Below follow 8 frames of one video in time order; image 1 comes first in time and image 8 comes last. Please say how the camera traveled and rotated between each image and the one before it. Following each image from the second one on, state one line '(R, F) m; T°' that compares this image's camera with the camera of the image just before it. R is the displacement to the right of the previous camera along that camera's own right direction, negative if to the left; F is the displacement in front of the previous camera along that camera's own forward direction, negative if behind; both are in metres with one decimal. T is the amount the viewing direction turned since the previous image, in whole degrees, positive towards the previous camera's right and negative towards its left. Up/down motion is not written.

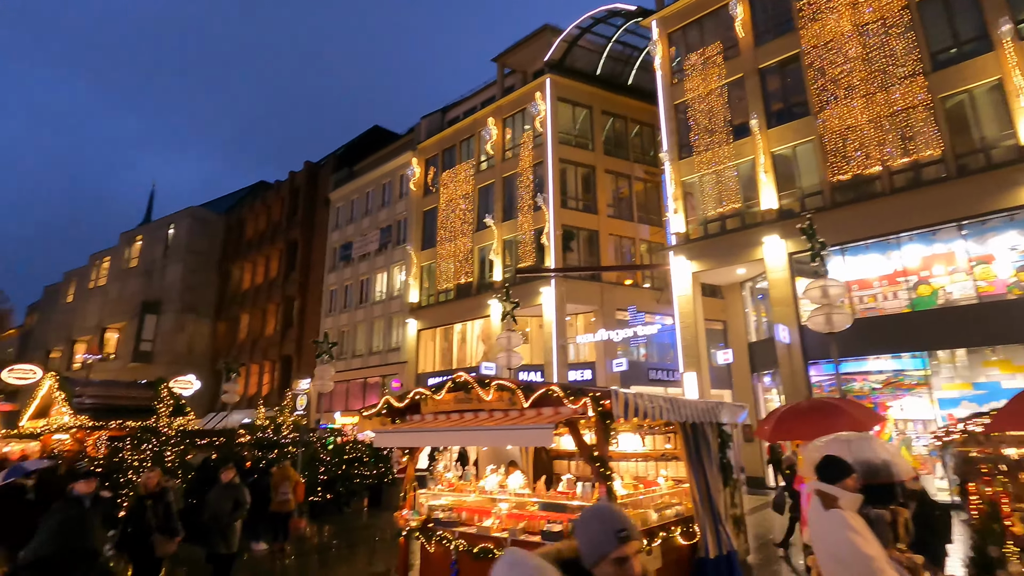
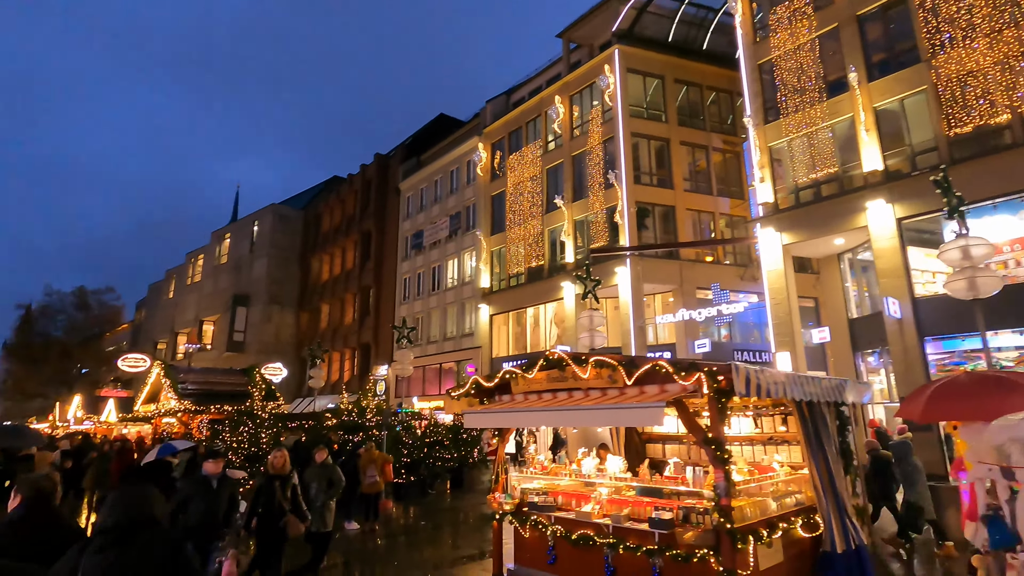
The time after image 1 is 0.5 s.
(-0.3, +0.4) m; -7°
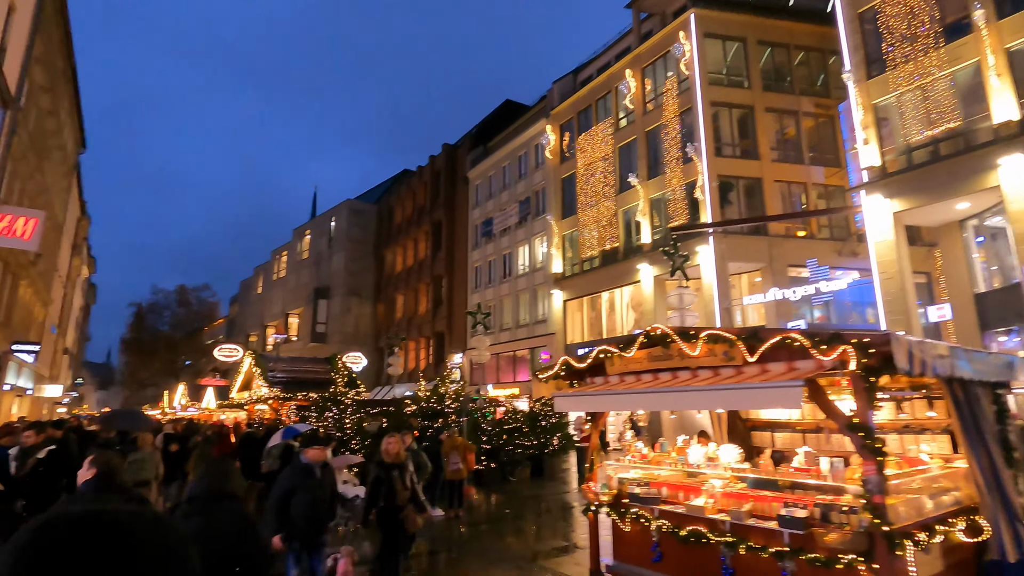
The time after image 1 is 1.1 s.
(-0.3, +0.5) m; -7°
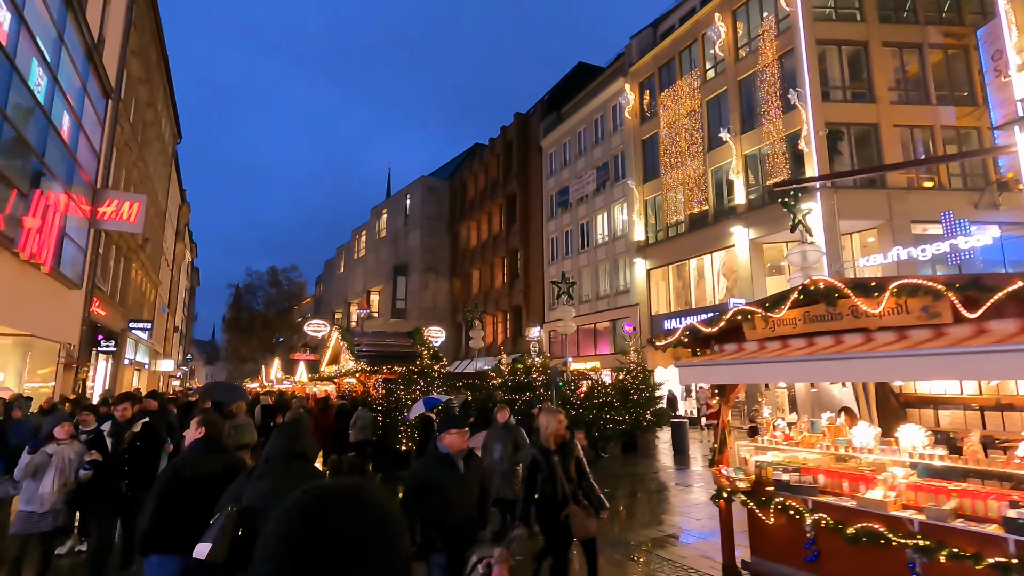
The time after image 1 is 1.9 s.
(-0.4, +0.8) m; -8°
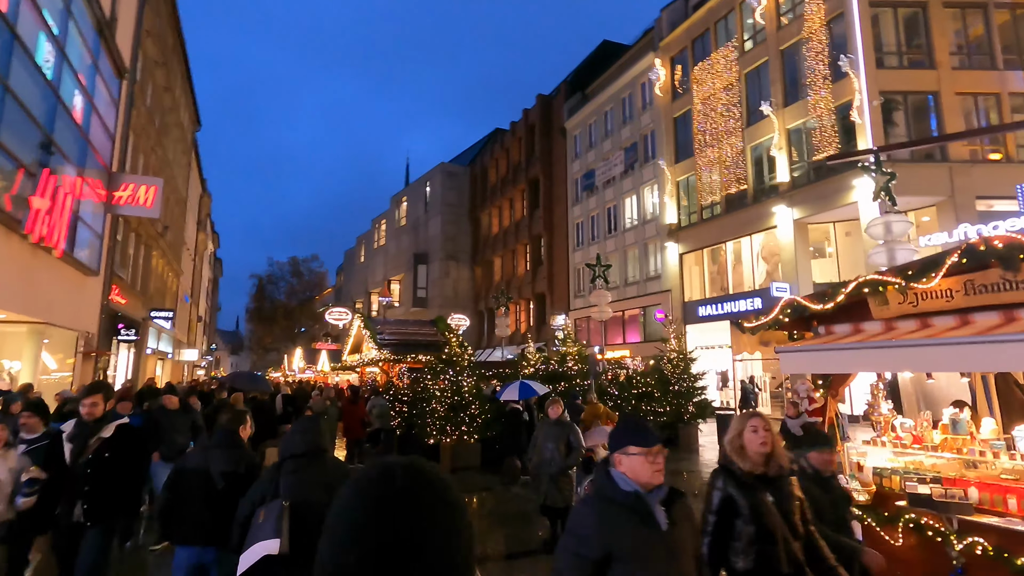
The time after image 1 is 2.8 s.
(-0.4, +1.0) m; -2°
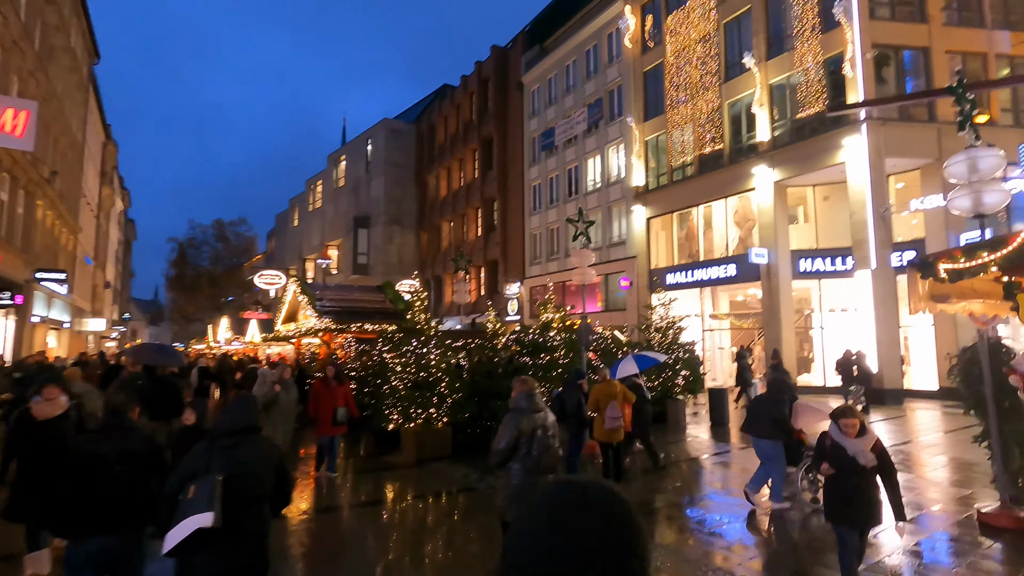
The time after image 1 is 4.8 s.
(-0.7, +2.2) m; +6°
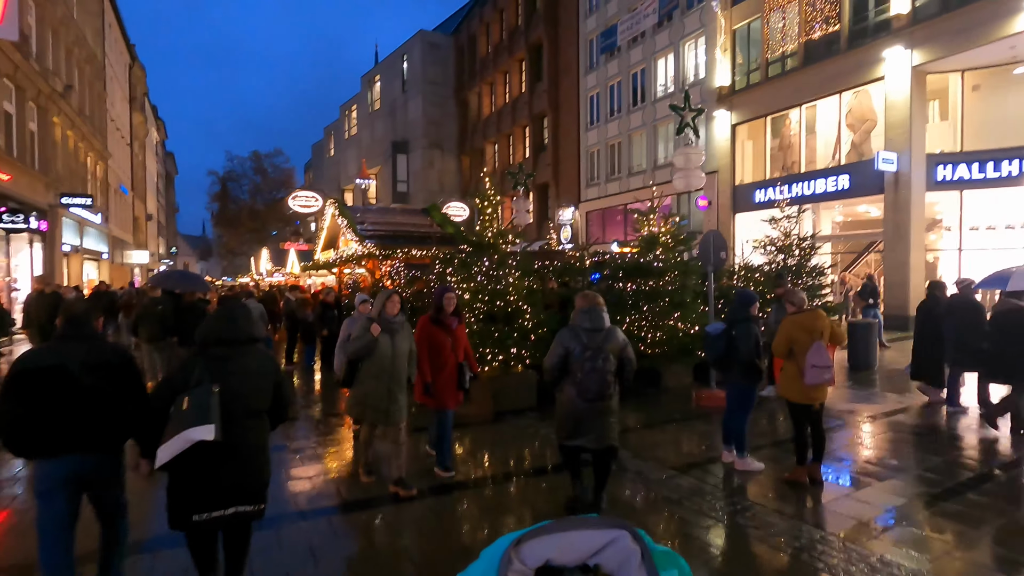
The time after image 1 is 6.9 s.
(-1.0, +2.5) m; -4°
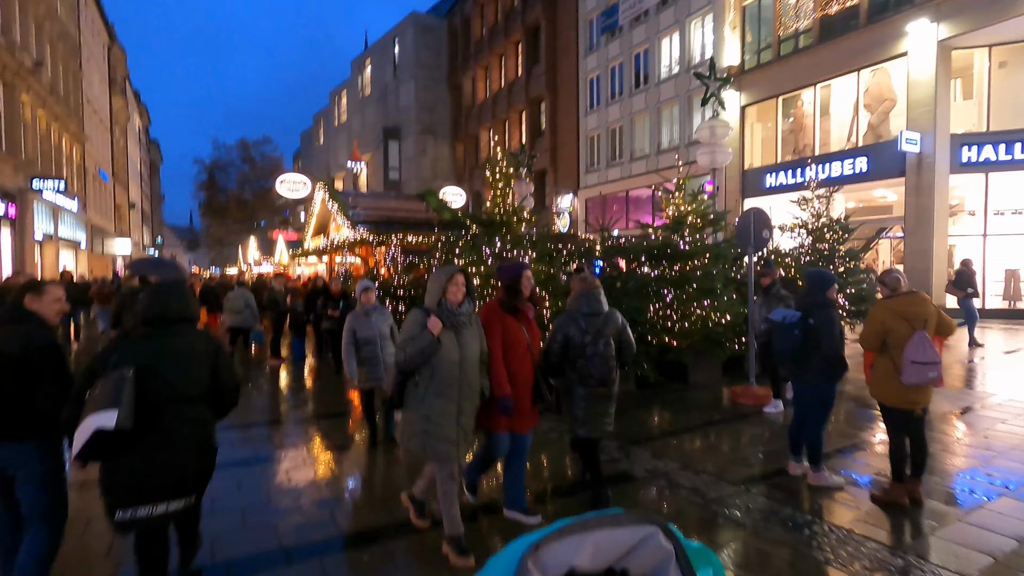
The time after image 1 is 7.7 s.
(-0.3, +0.9) m; +1°
